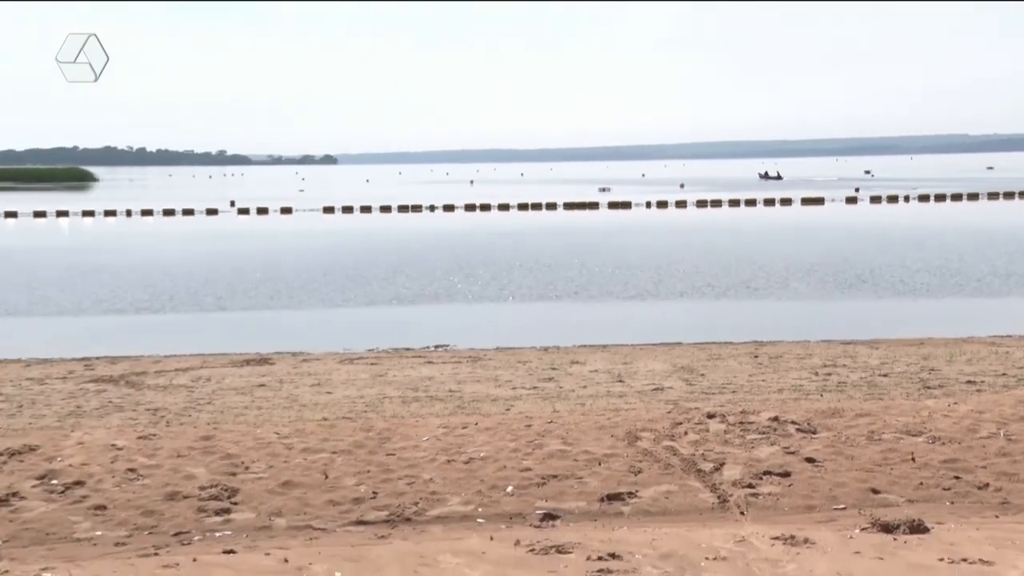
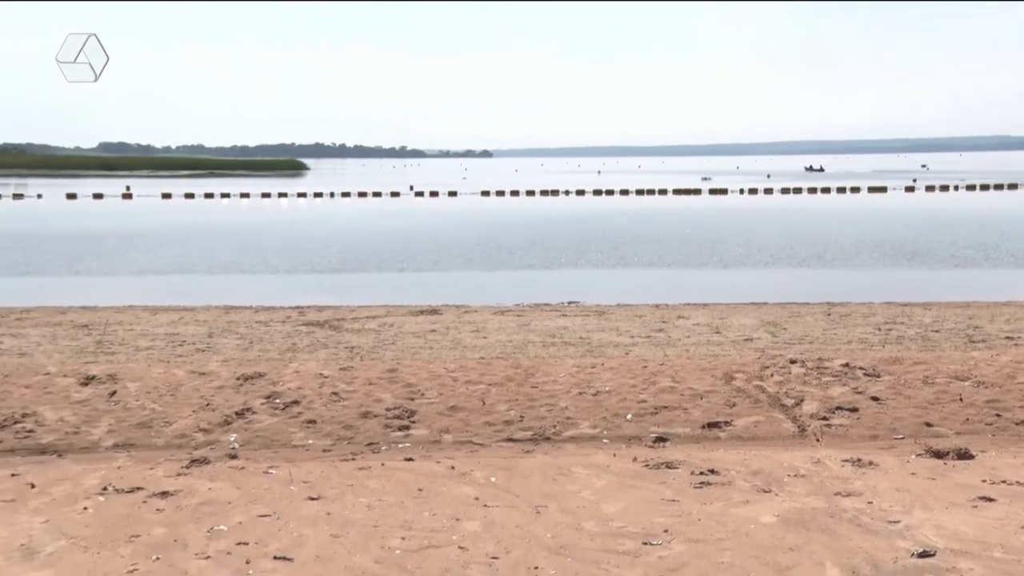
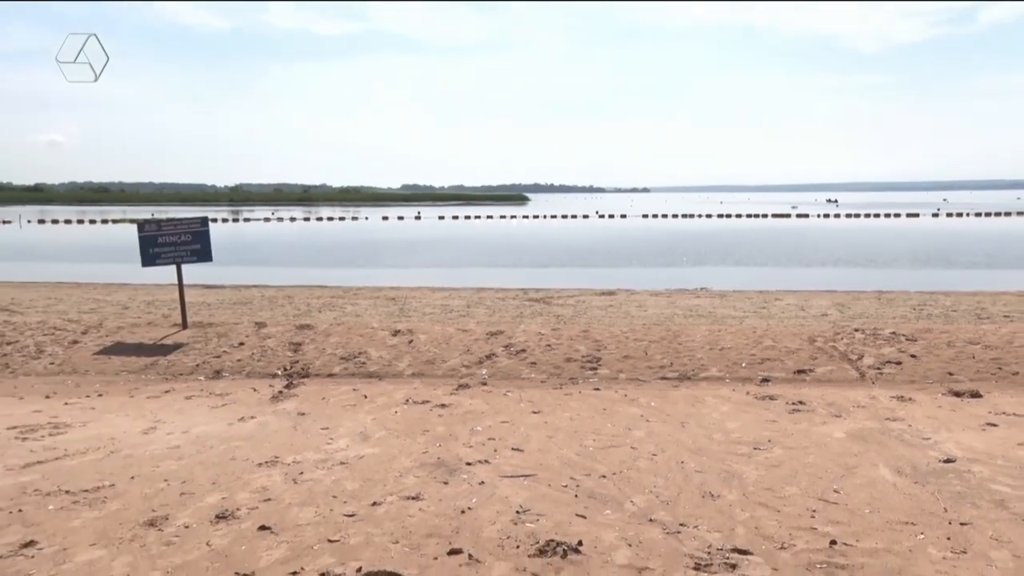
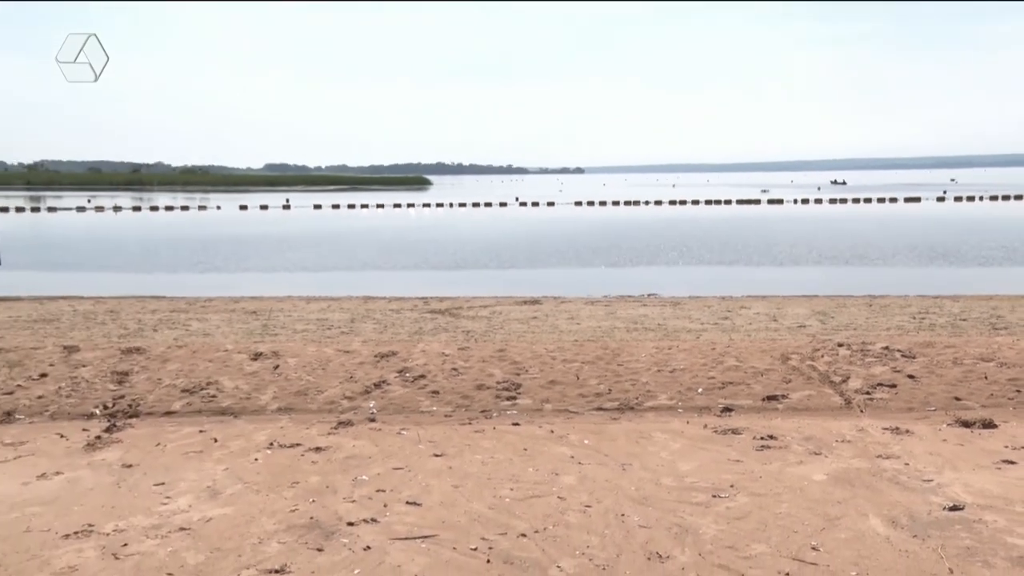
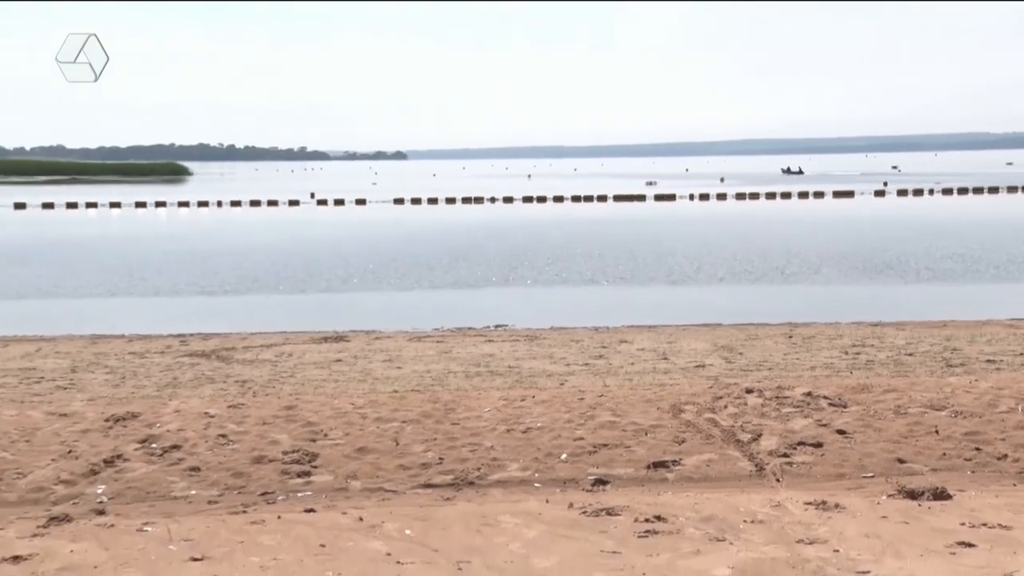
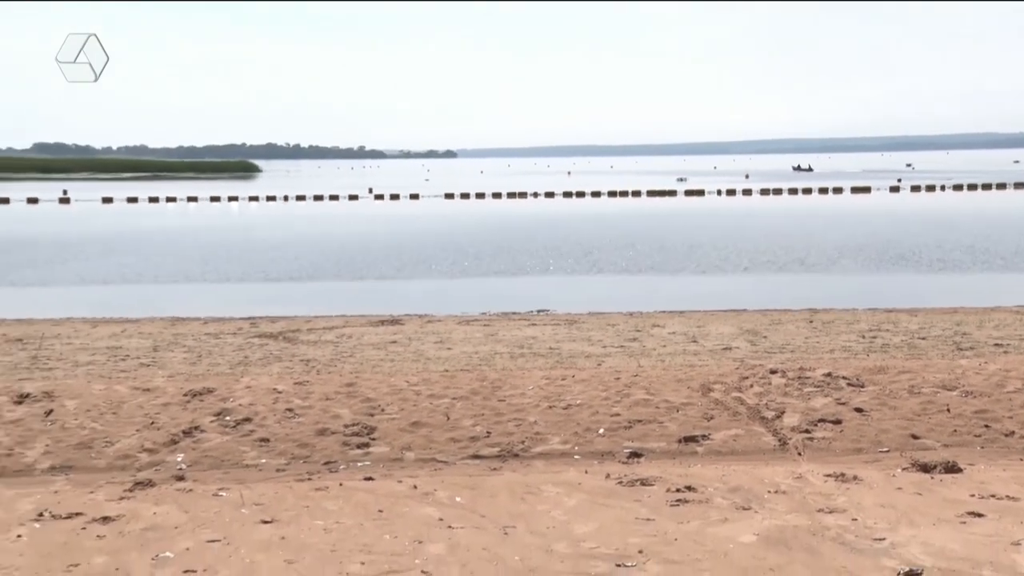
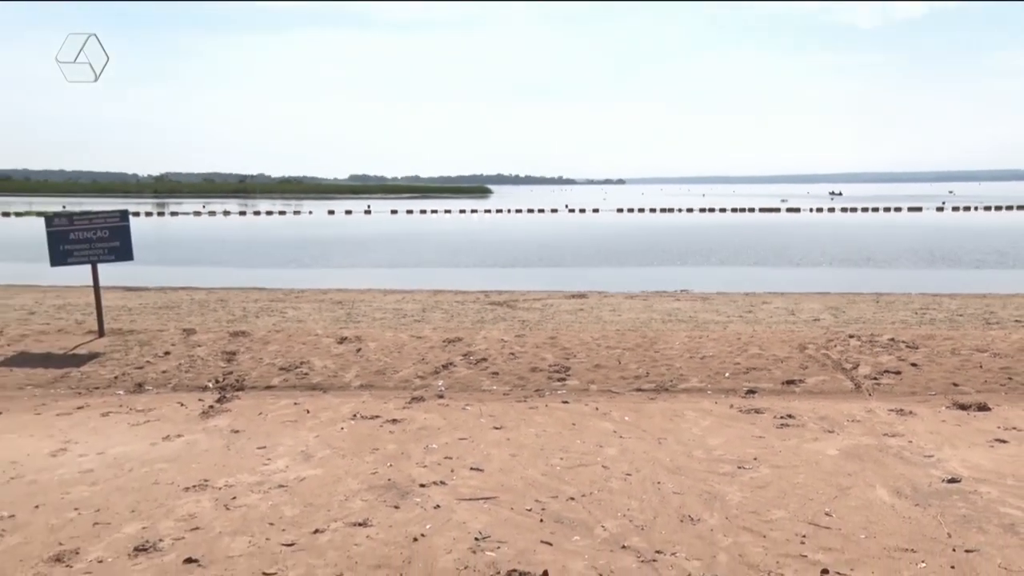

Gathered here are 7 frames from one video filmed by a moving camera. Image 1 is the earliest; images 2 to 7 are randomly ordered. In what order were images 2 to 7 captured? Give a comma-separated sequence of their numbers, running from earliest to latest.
5, 6, 2, 4, 7, 3
